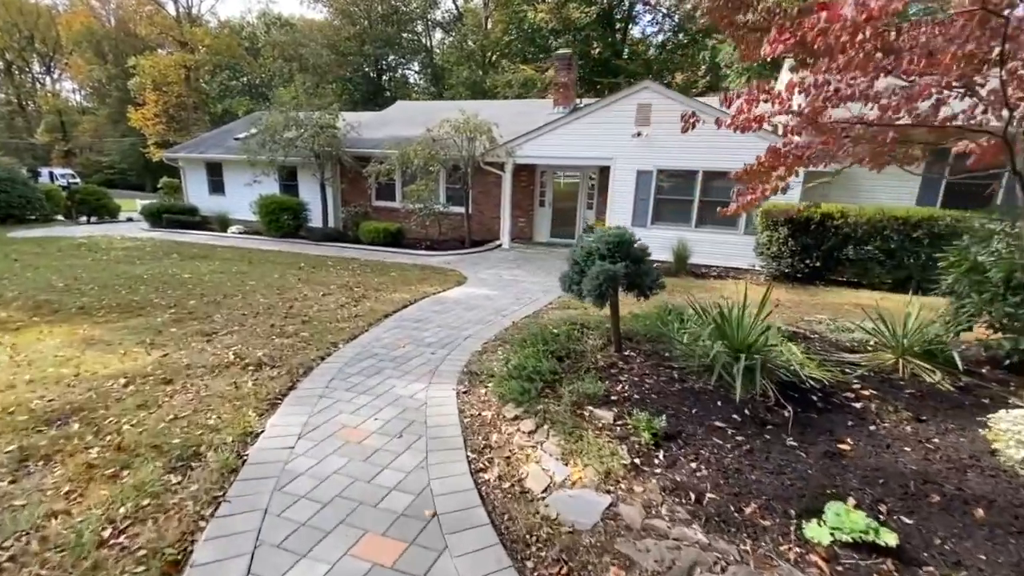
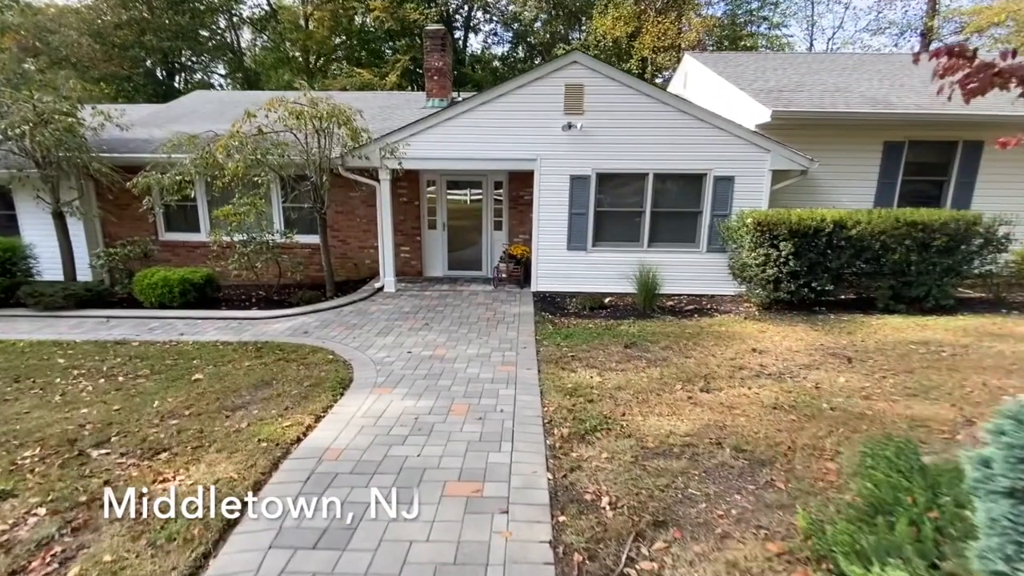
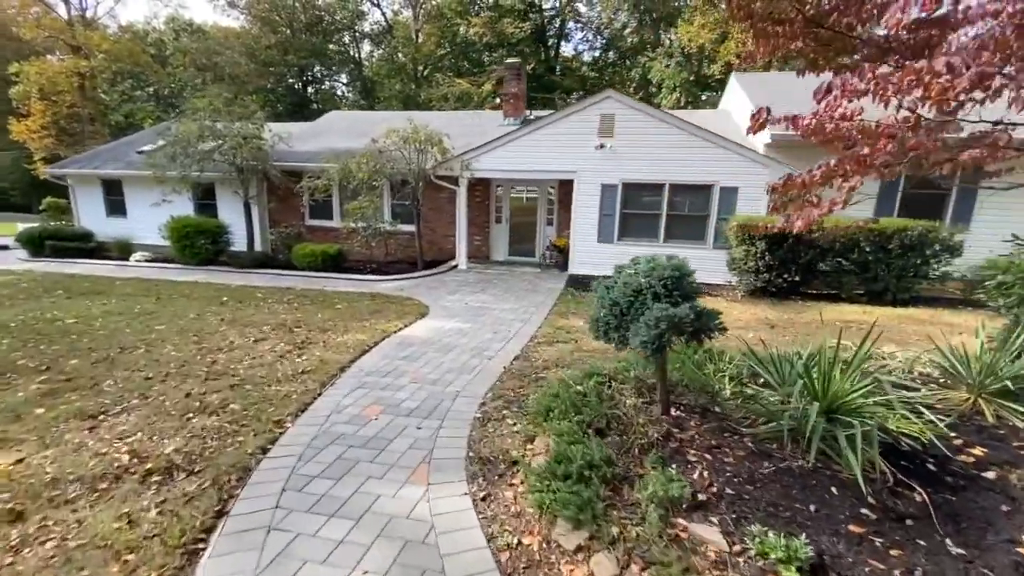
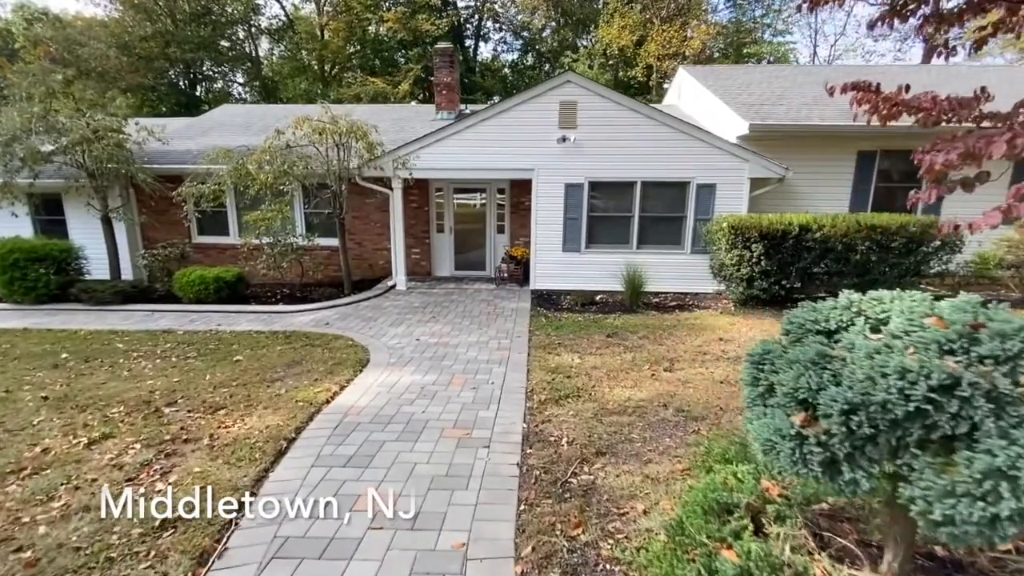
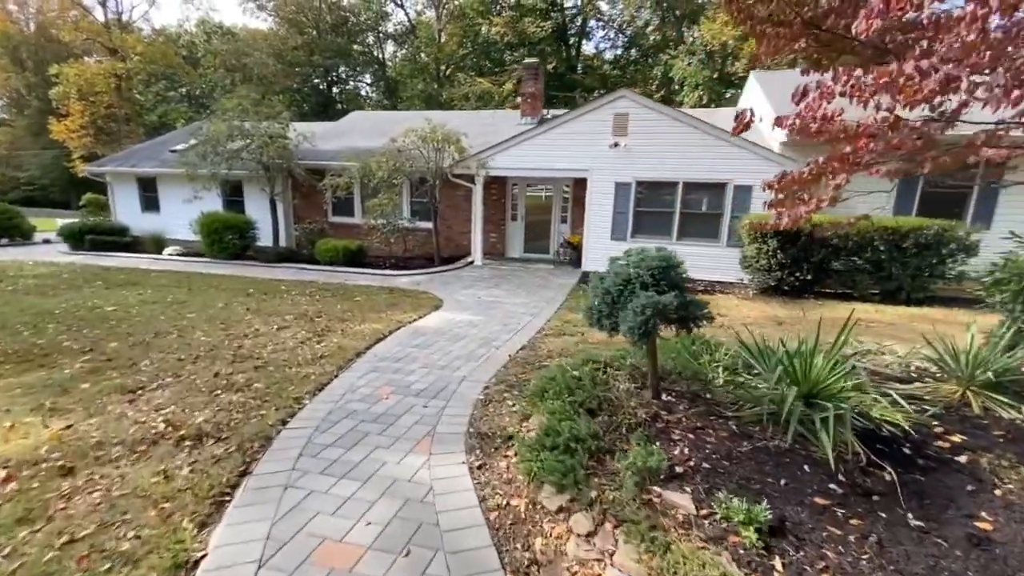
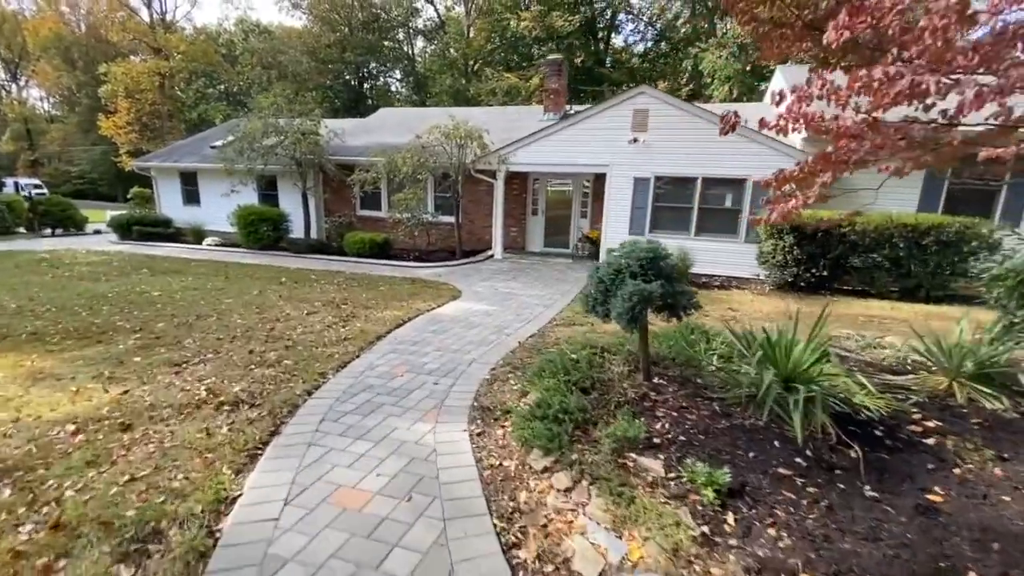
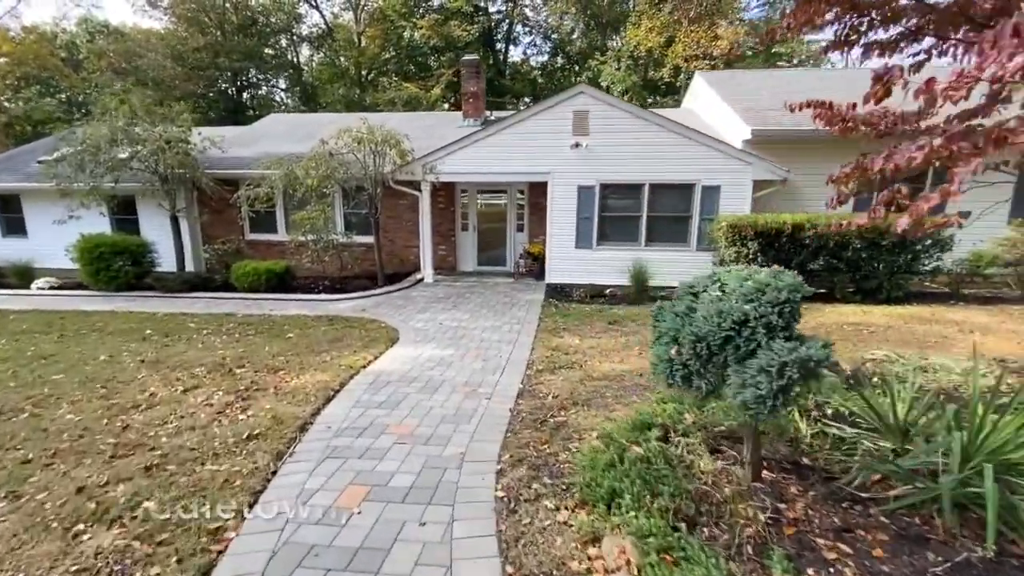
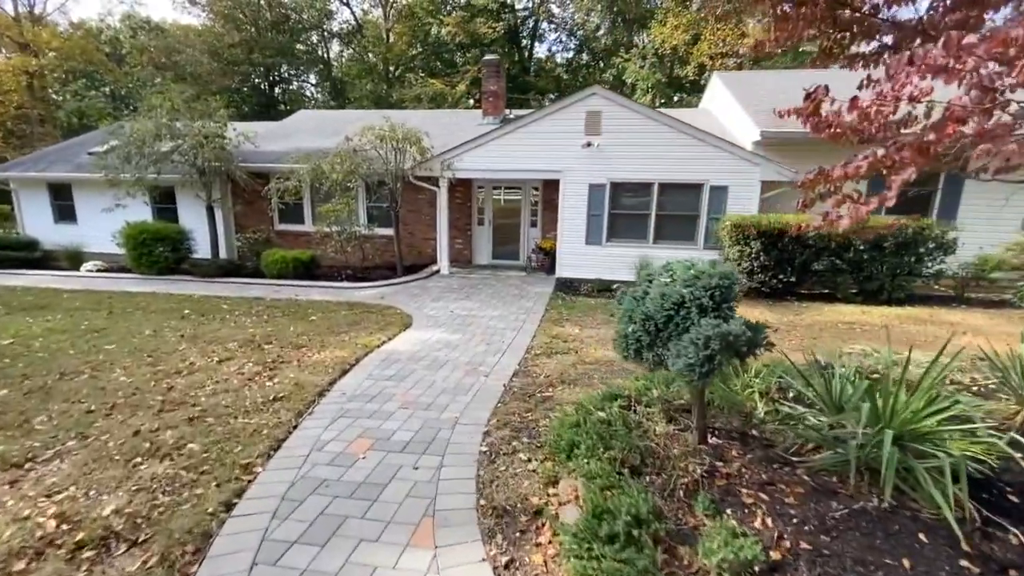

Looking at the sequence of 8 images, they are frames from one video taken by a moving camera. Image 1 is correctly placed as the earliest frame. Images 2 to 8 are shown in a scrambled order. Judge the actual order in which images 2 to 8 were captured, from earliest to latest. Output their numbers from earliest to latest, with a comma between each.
6, 5, 3, 8, 7, 4, 2
